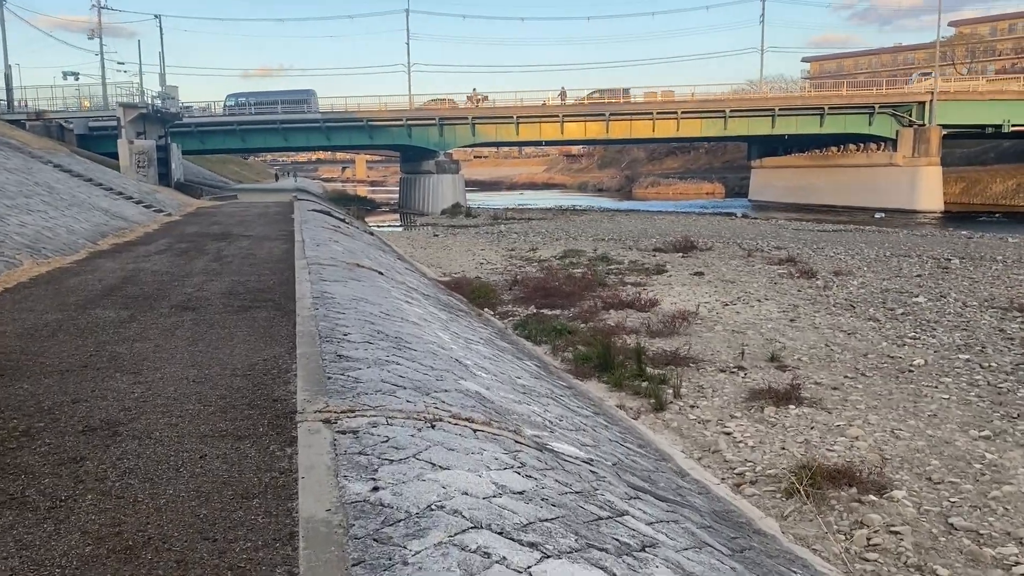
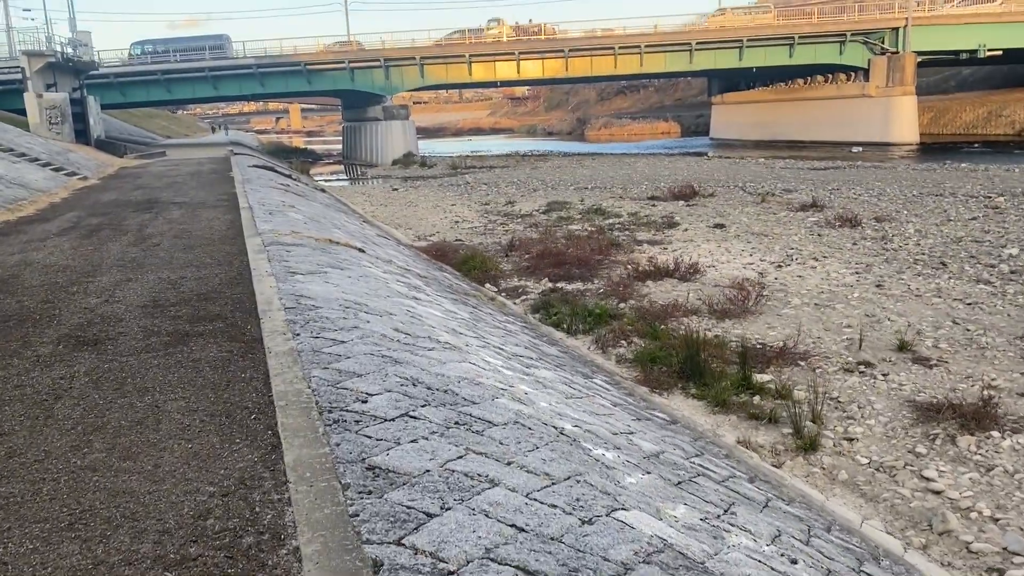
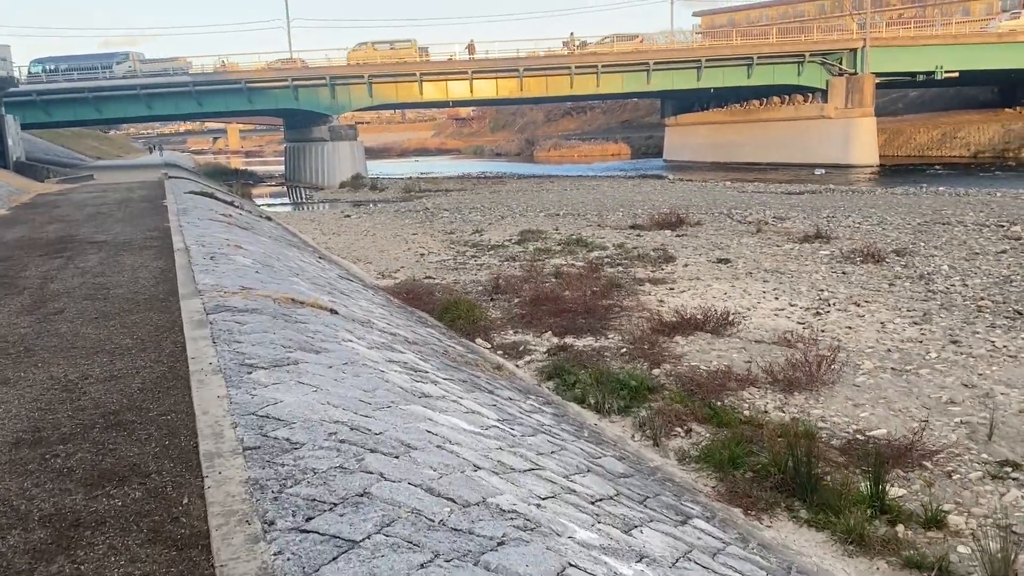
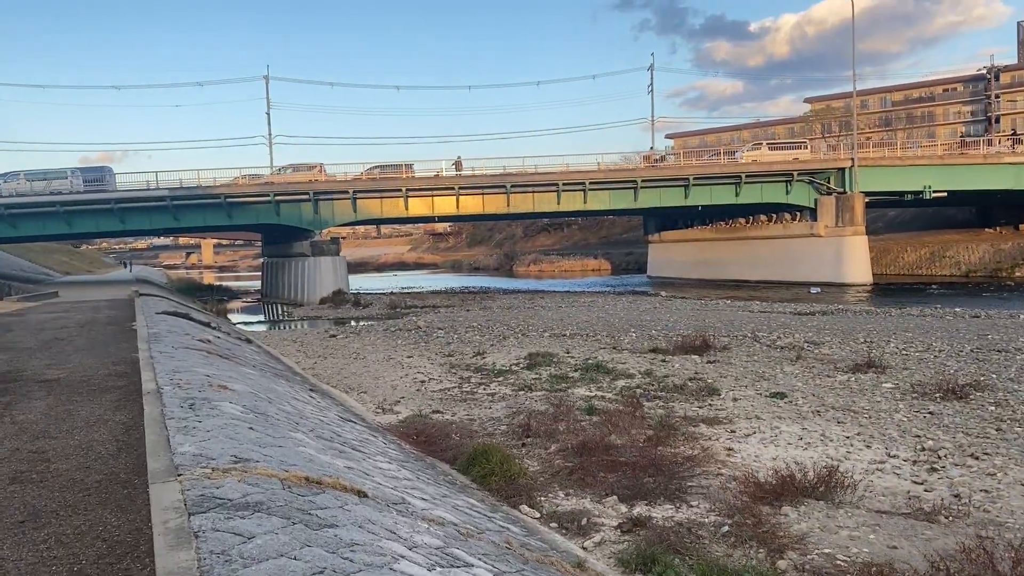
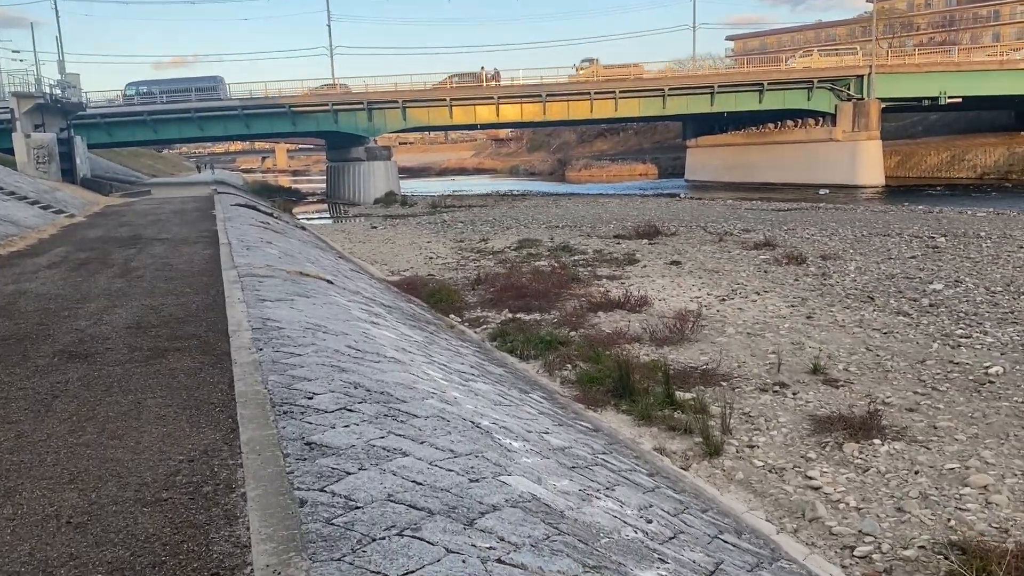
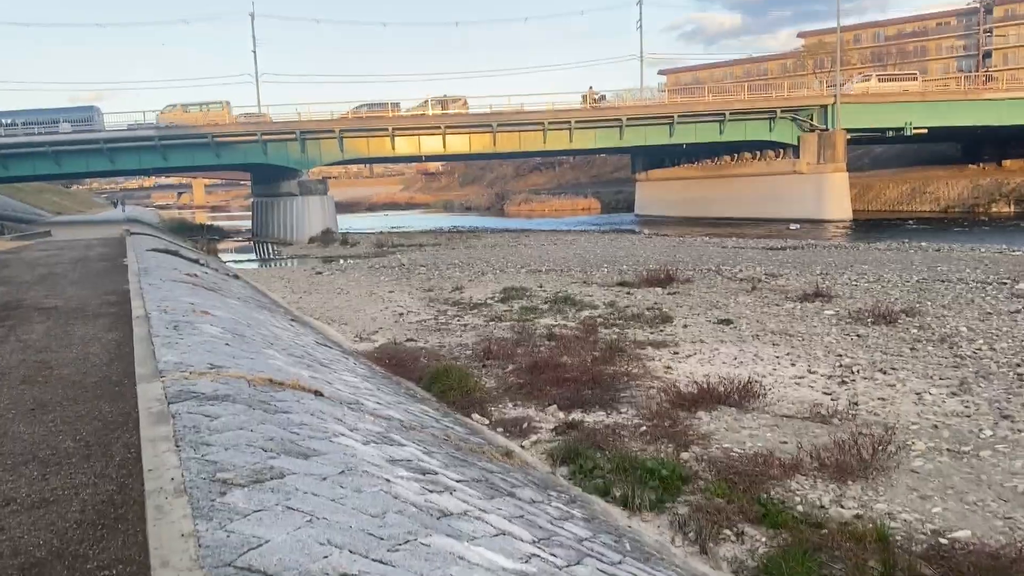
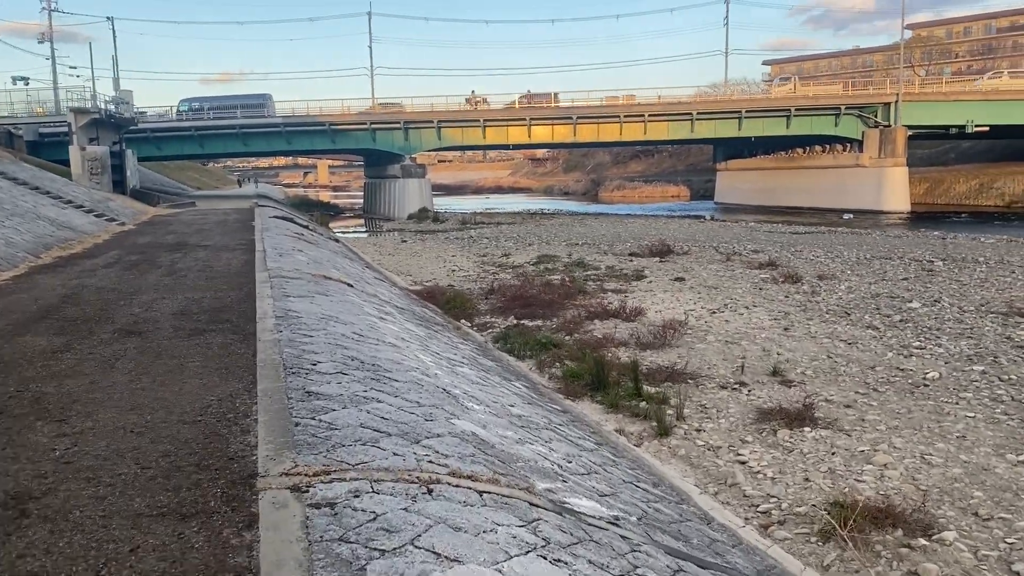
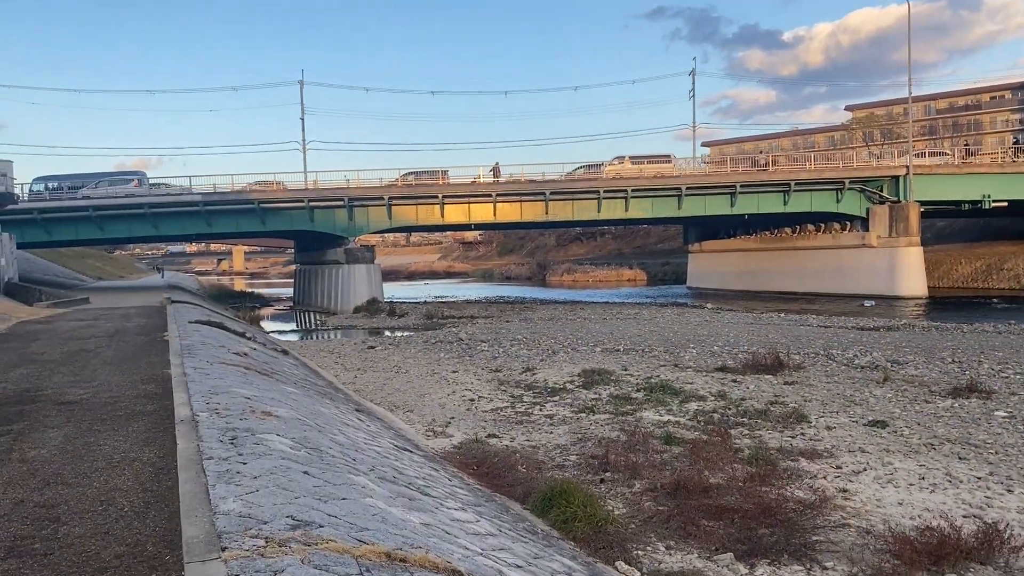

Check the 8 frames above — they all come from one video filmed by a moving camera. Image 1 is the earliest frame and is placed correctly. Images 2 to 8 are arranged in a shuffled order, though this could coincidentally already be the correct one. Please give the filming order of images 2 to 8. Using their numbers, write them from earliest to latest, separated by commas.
7, 5, 2, 3, 6, 4, 8
